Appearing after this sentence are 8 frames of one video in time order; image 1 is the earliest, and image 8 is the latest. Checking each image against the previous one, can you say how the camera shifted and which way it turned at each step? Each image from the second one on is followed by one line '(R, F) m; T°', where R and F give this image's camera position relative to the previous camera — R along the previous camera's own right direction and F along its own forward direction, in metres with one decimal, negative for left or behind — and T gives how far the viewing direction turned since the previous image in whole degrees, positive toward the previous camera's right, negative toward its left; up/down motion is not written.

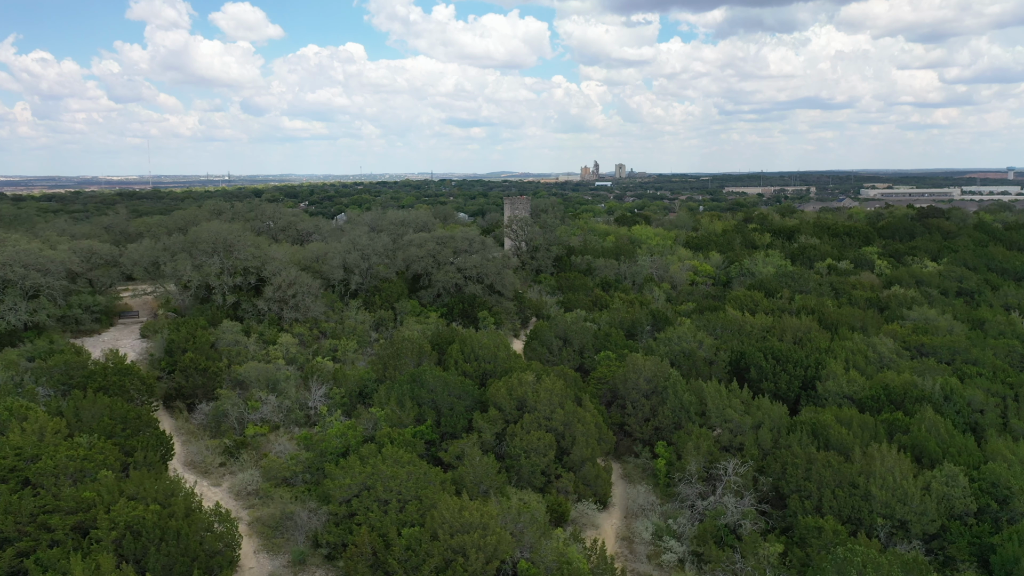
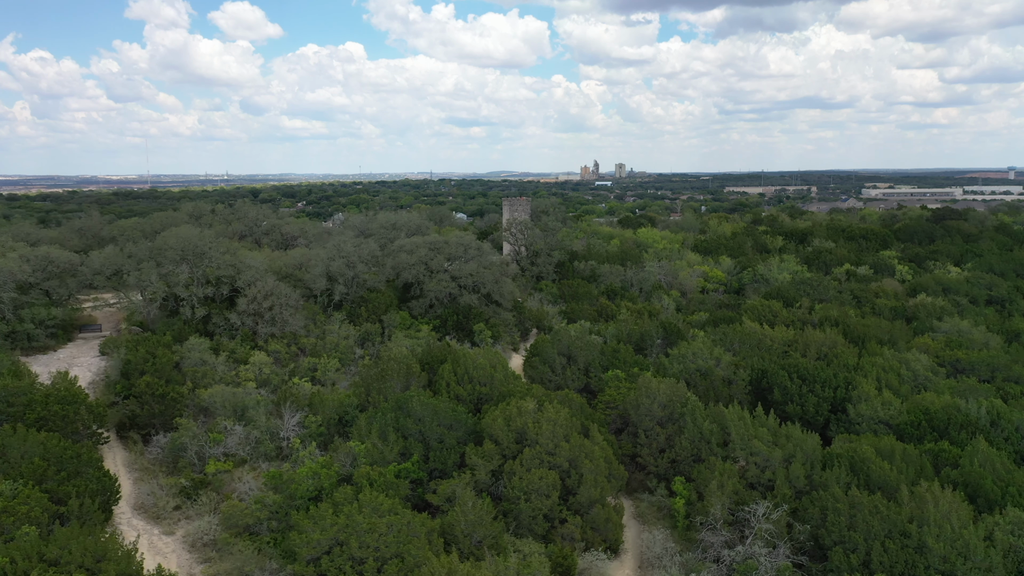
(0.0, +2.1) m; 0°
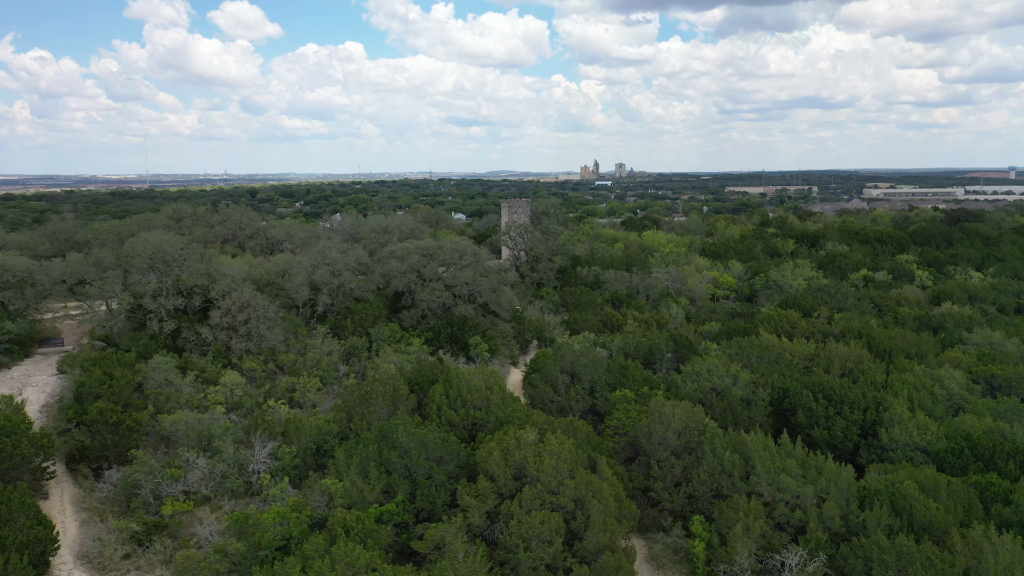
(0.0, +1.8) m; 0°
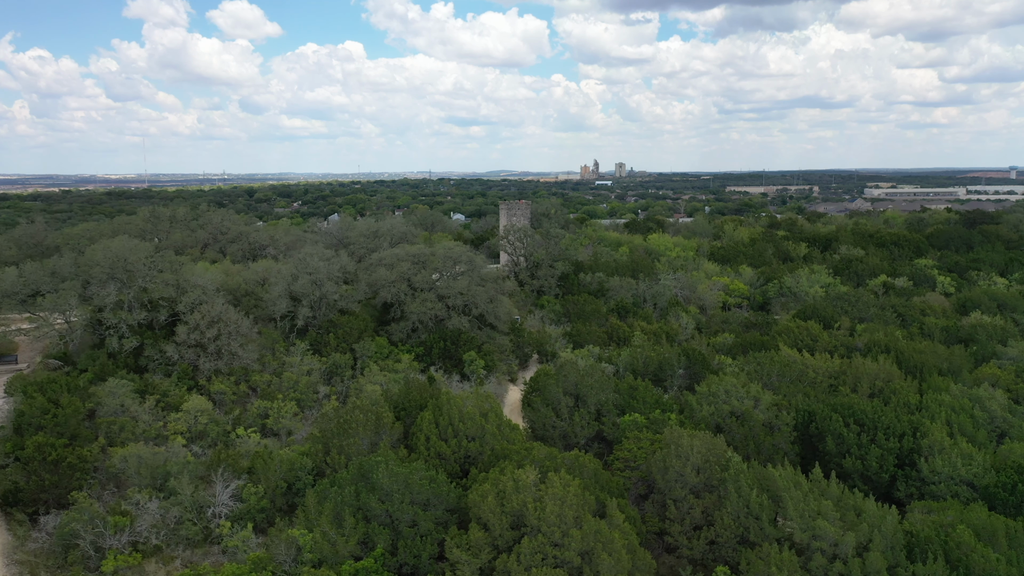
(0.0, +1.8) m; 0°
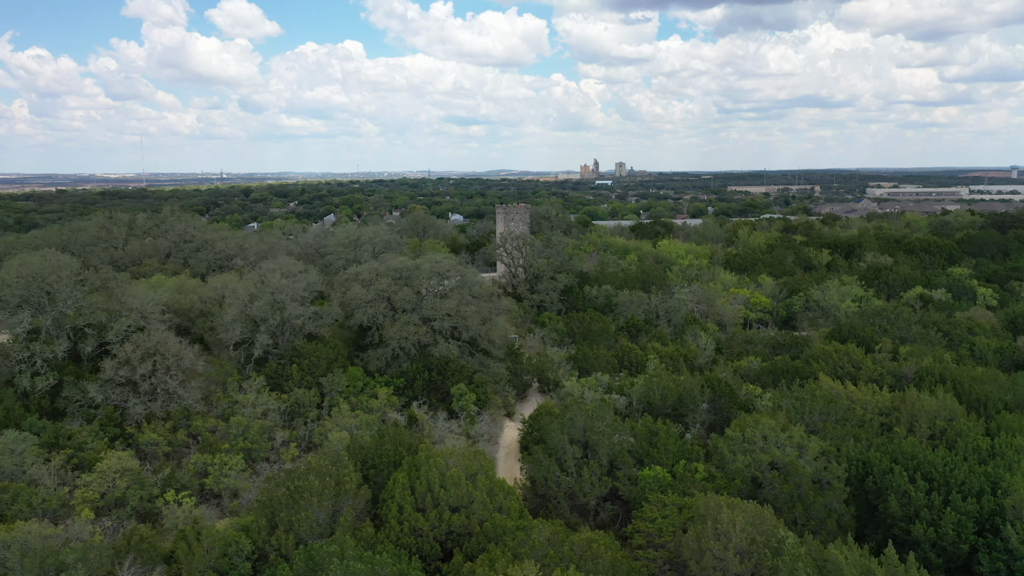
(+0.1, +3.0) m; 0°
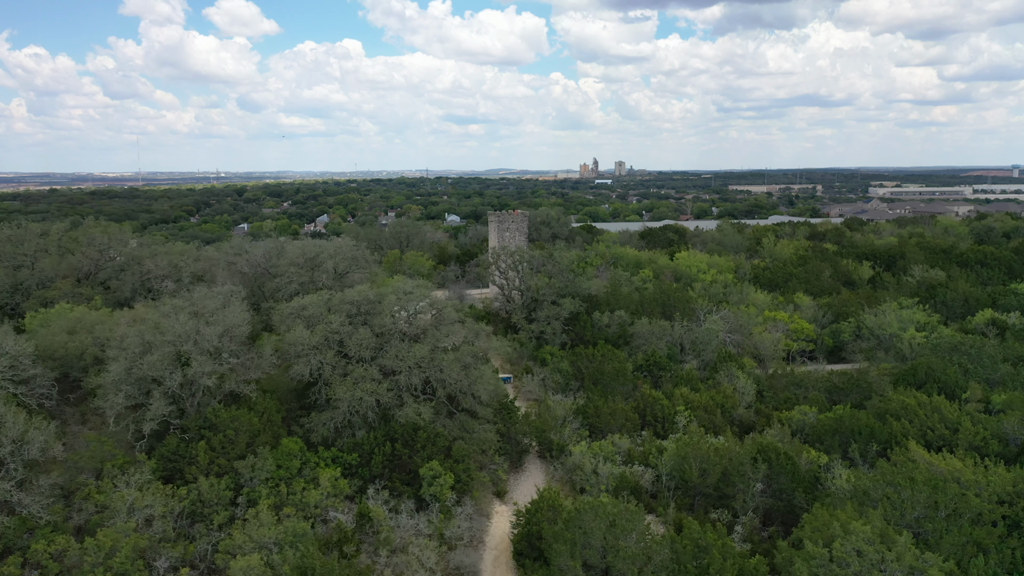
(+0.1, +4.5) m; 0°
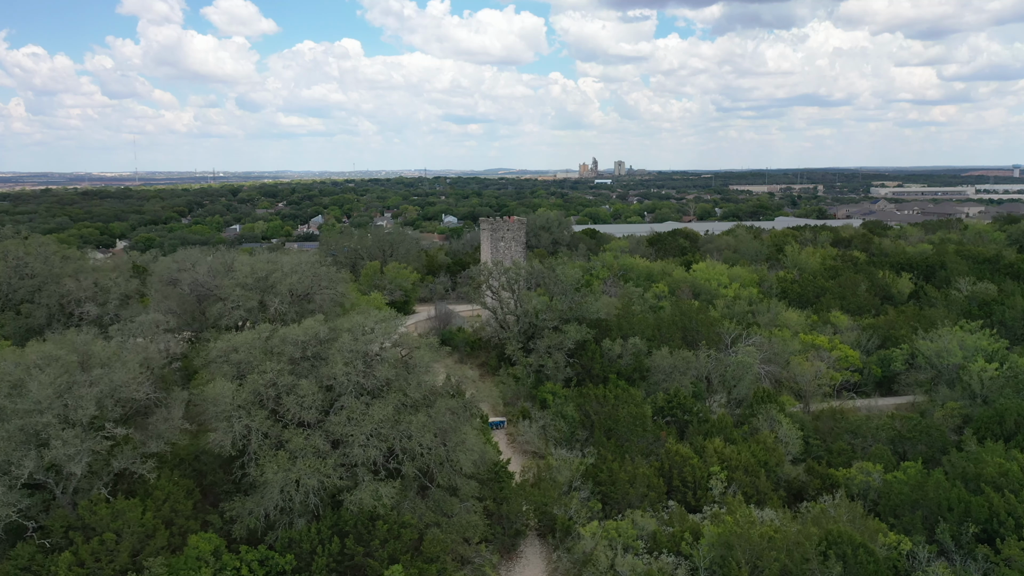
(+0.1, +3.4) m; 0°
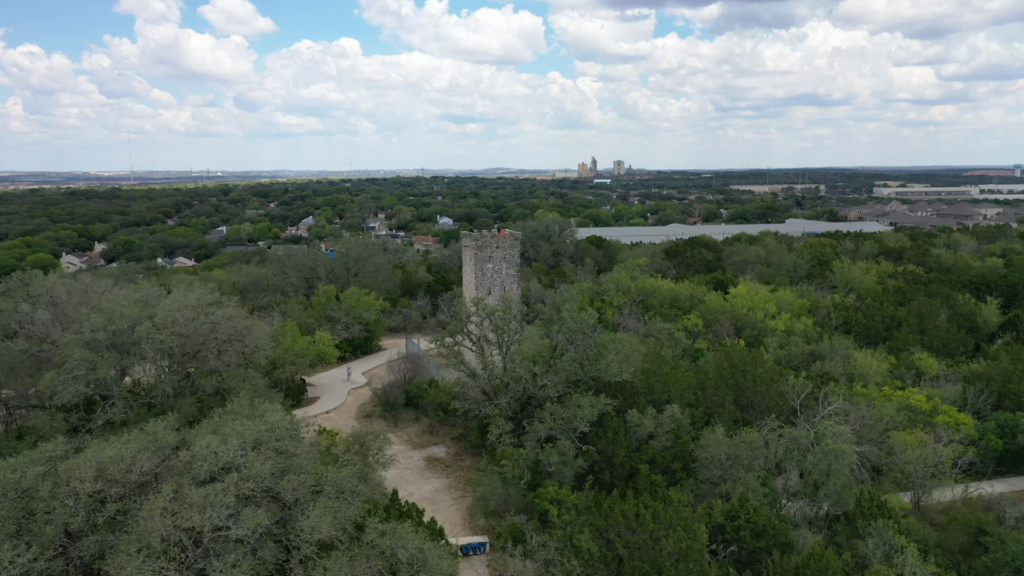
(+0.2, +5.4) m; 0°
